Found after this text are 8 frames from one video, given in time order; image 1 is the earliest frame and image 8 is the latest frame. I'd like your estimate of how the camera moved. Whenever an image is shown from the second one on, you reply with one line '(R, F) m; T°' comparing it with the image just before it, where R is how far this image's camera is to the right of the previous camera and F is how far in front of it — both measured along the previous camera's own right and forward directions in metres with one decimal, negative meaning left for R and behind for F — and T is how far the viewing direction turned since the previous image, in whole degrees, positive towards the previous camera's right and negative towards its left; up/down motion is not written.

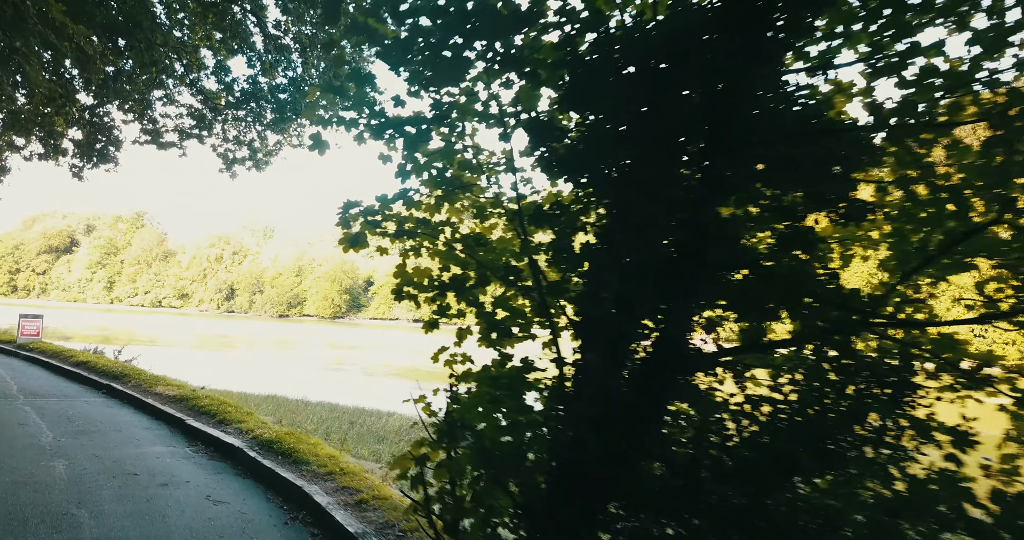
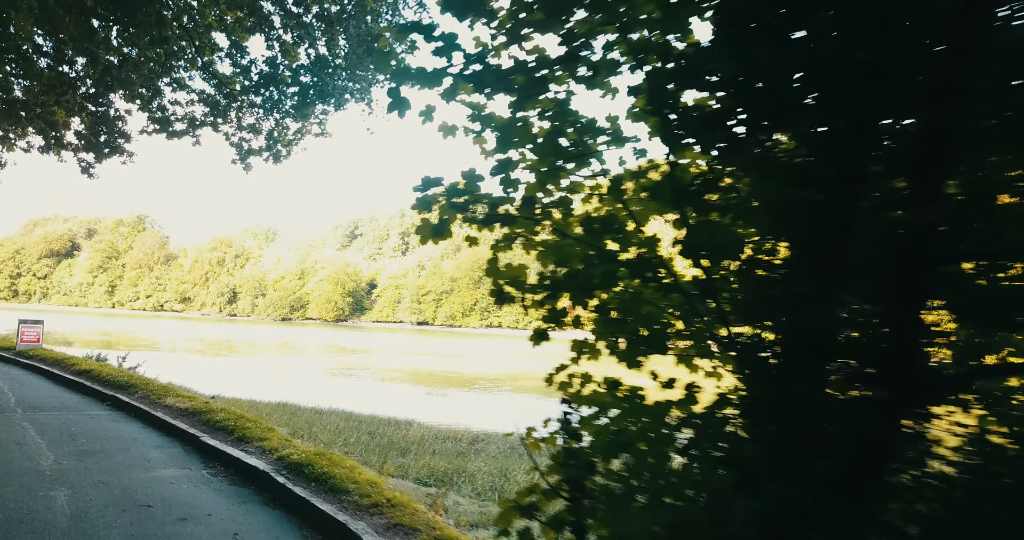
(-0.6, +0.9) m; 0°
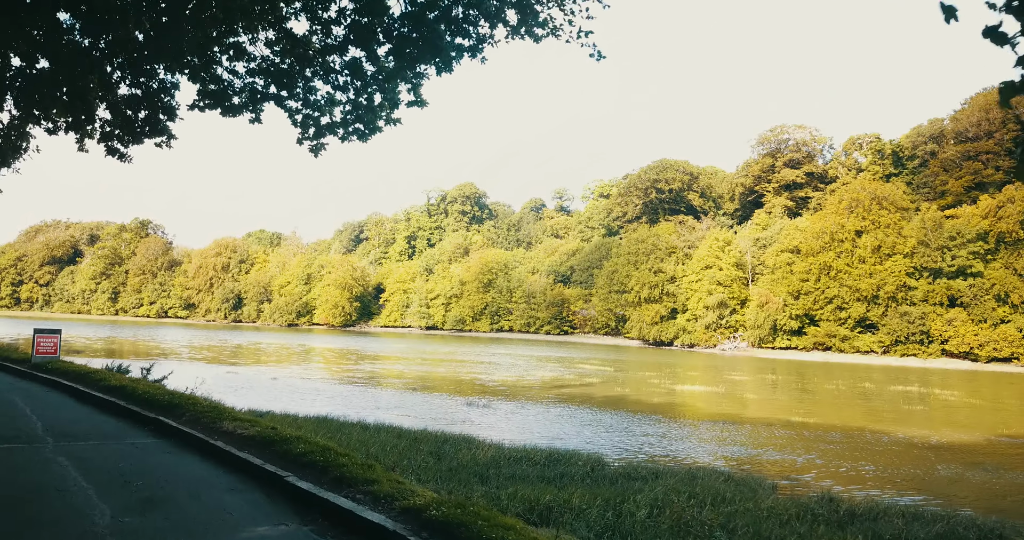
(-1.8, +1.7) m; 0°
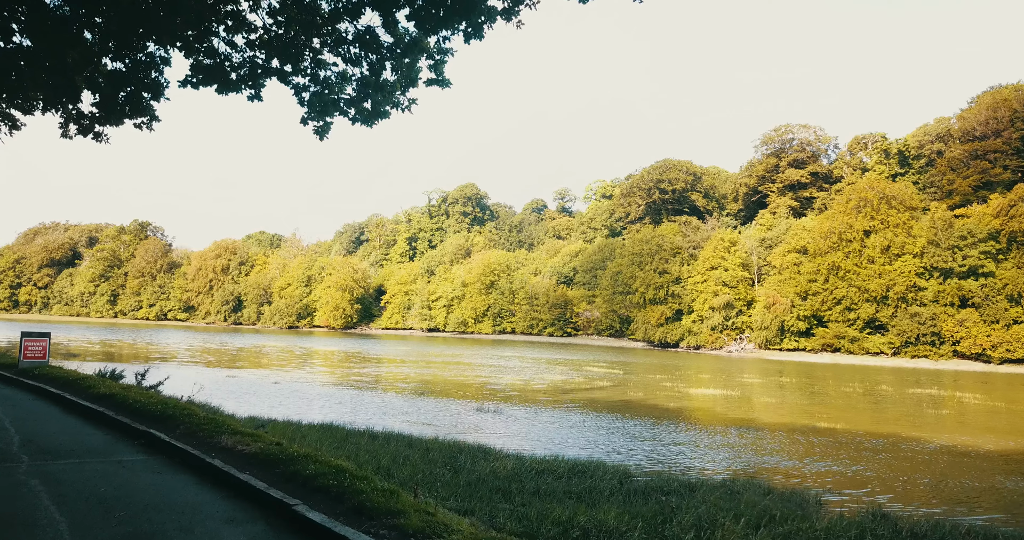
(-0.4, +1.0) m; 0°
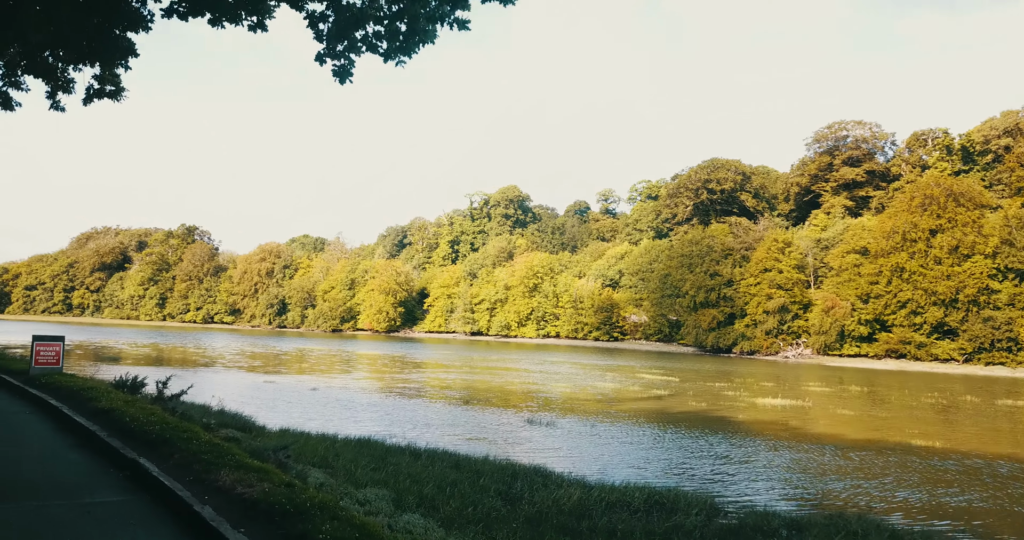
(-0.4, +2.0) m; -4°
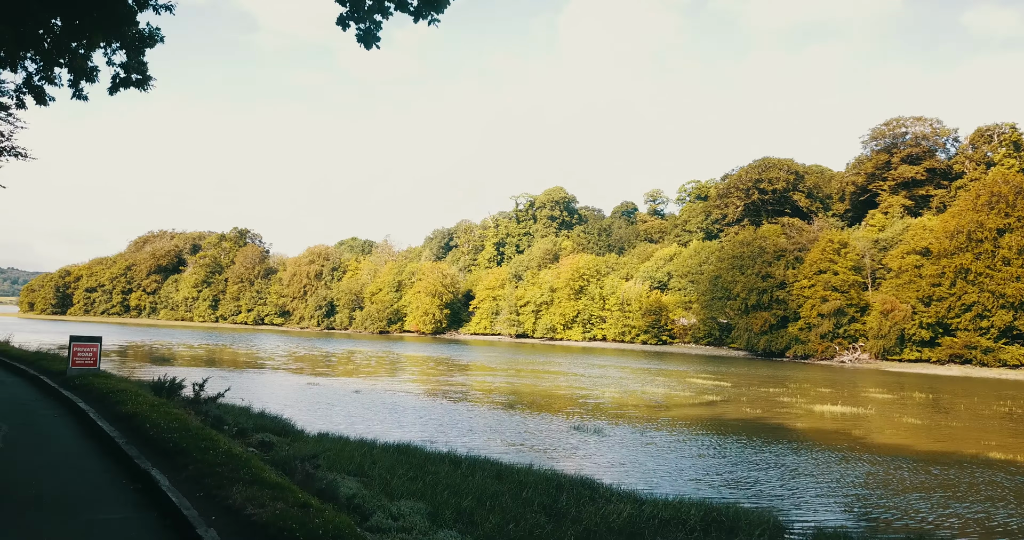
(0.0, +0.8) m; -4°
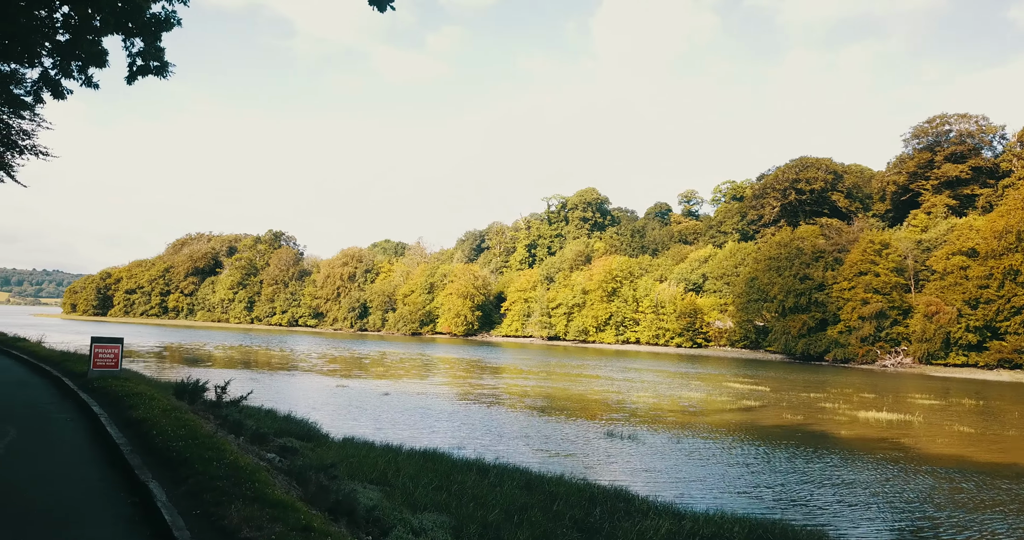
(0.0, +0.7) m; -3°
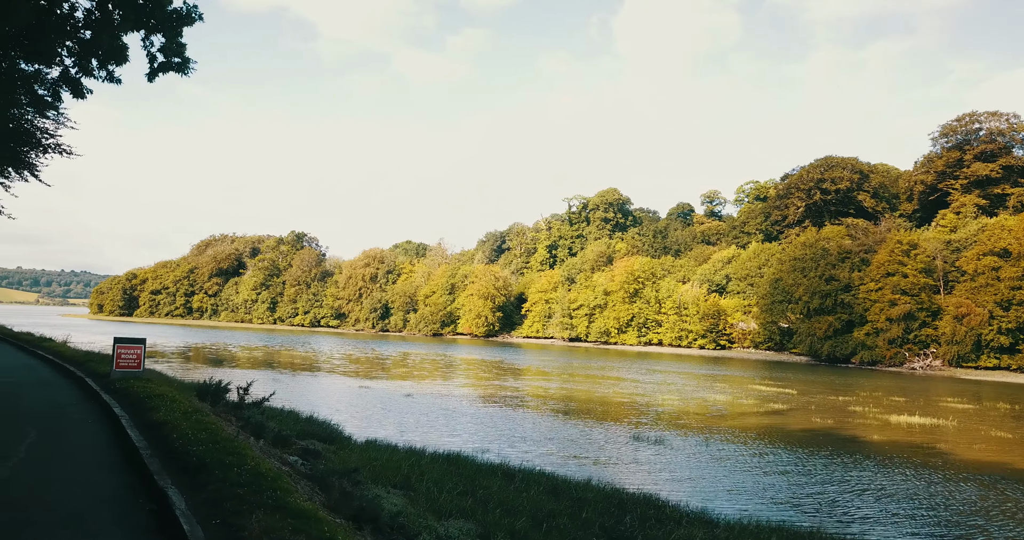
(-0.1, +0.3) m; -2°
